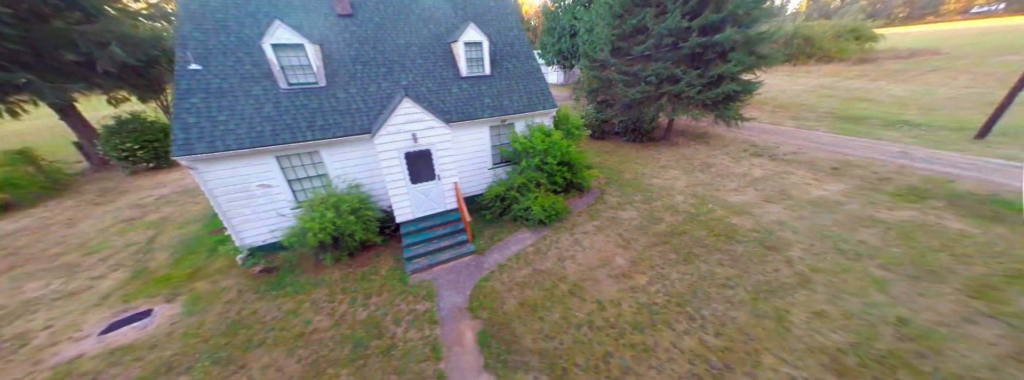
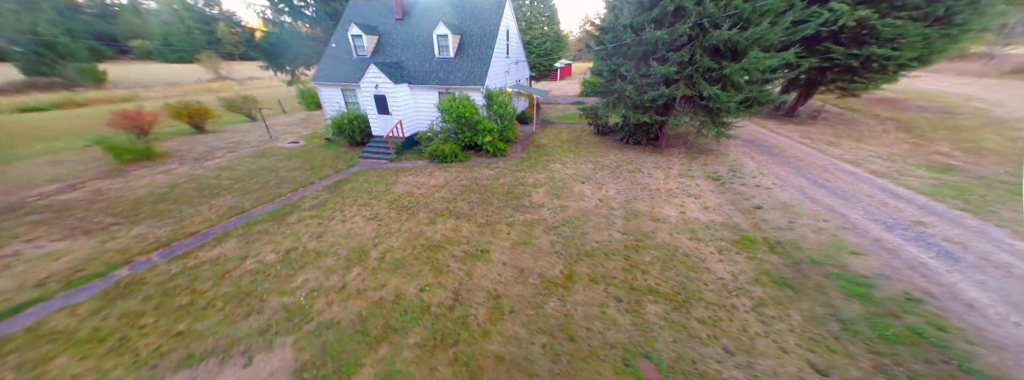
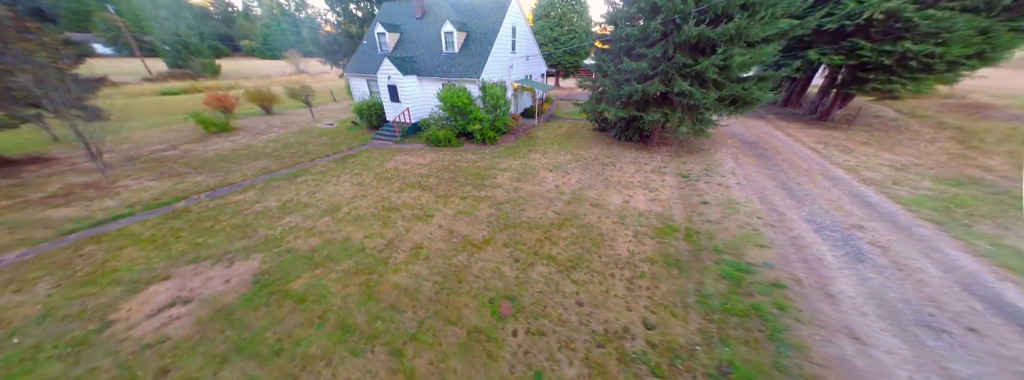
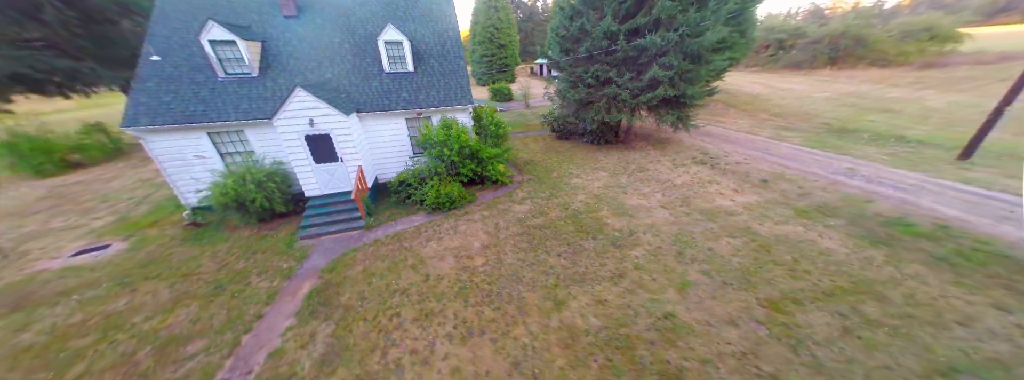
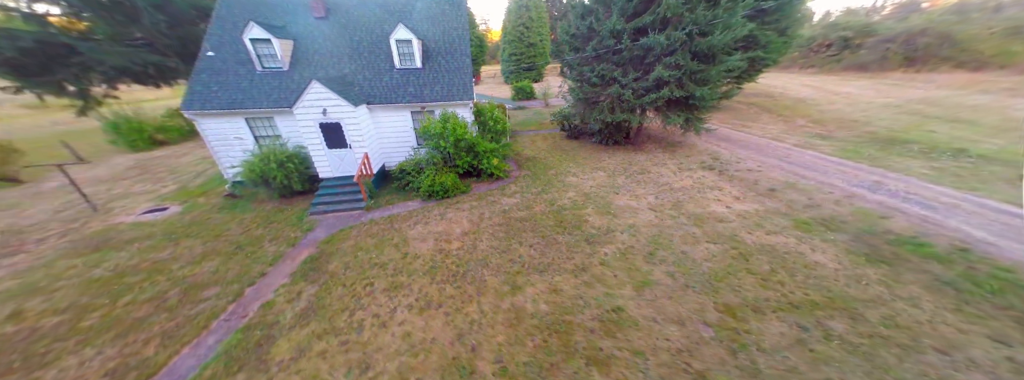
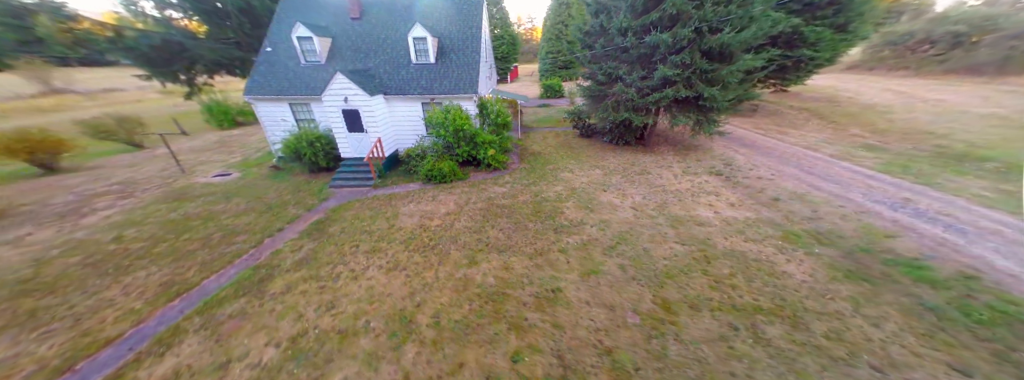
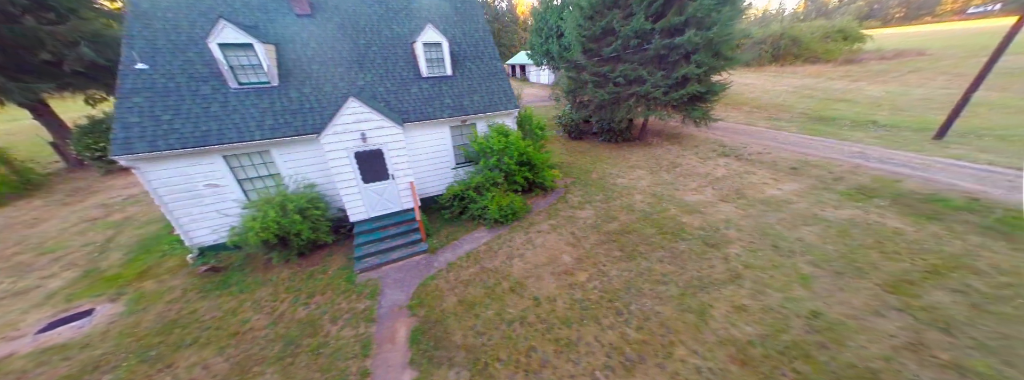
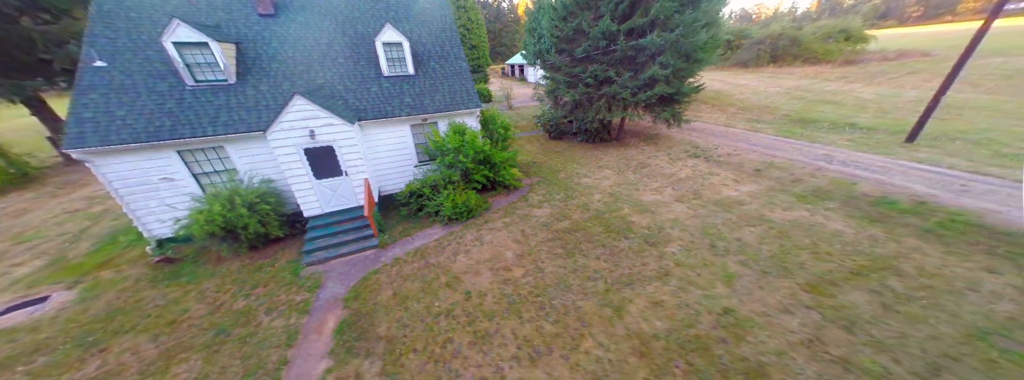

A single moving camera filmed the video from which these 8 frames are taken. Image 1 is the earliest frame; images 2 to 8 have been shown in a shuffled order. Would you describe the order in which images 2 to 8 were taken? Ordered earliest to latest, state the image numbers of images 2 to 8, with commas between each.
7, 8, 4, 5, 6, 2, 3
